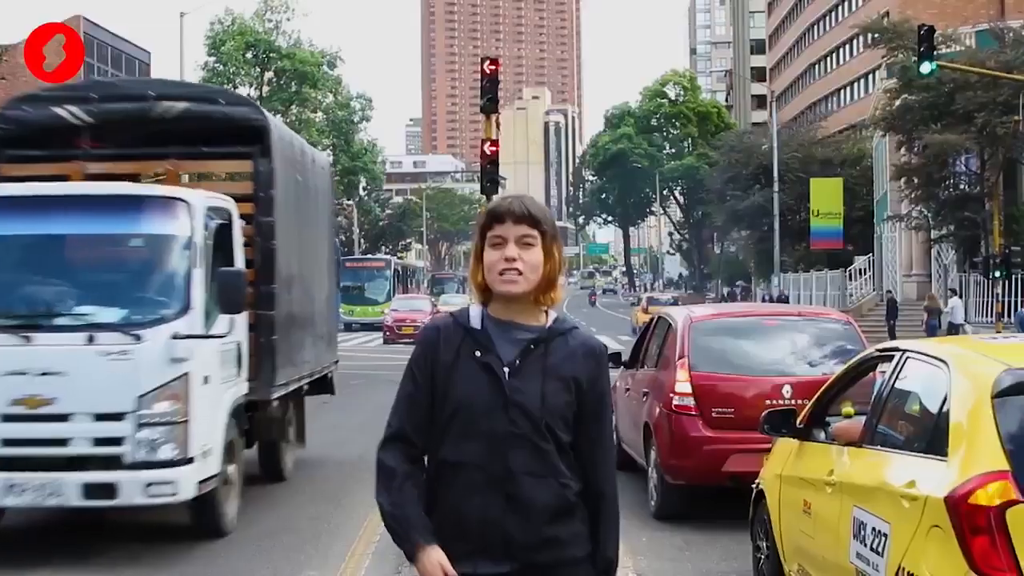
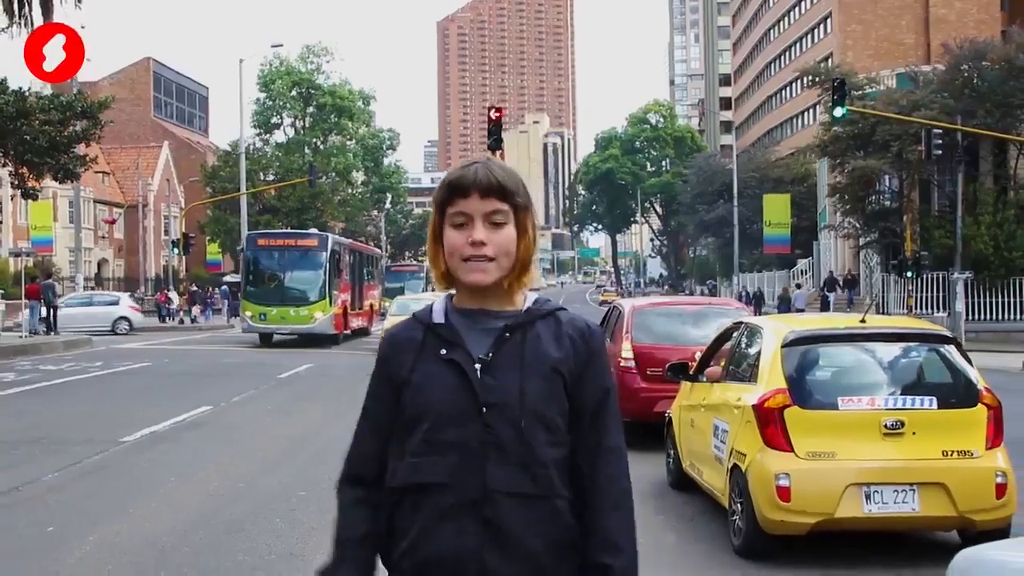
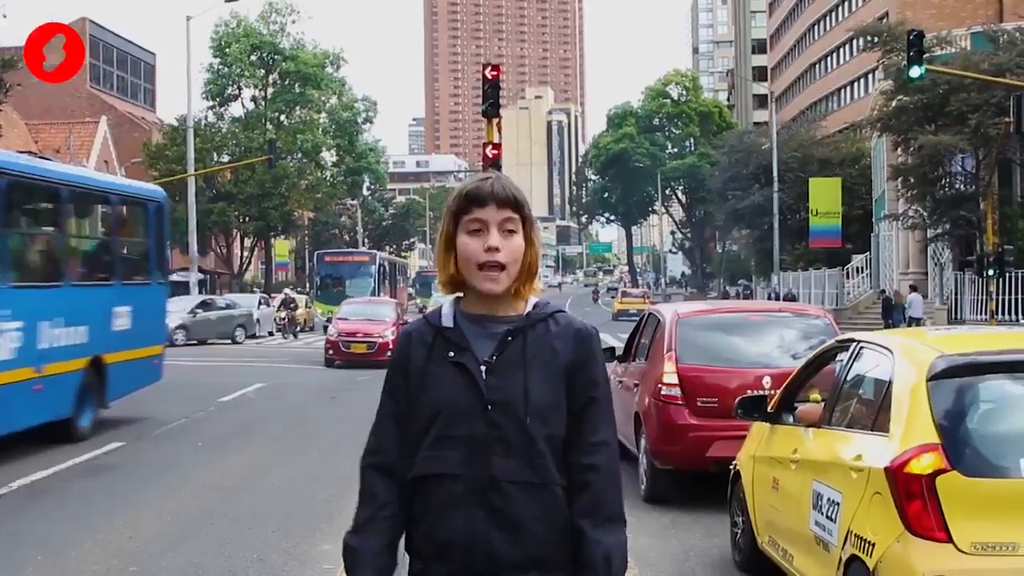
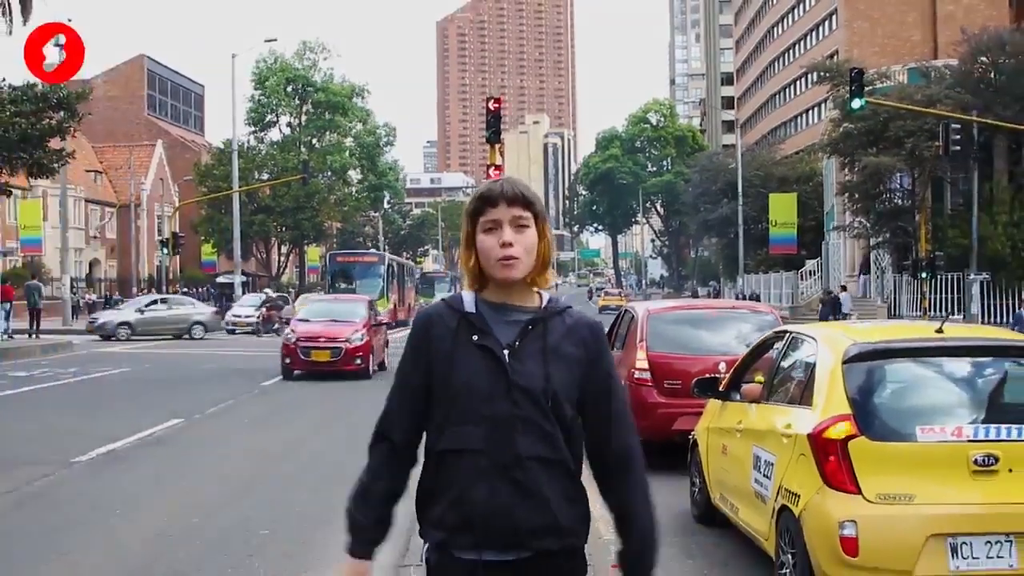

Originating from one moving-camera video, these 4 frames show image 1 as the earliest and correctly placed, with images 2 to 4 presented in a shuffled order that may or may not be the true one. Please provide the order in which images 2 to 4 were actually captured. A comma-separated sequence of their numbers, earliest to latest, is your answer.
3, 4, 2
